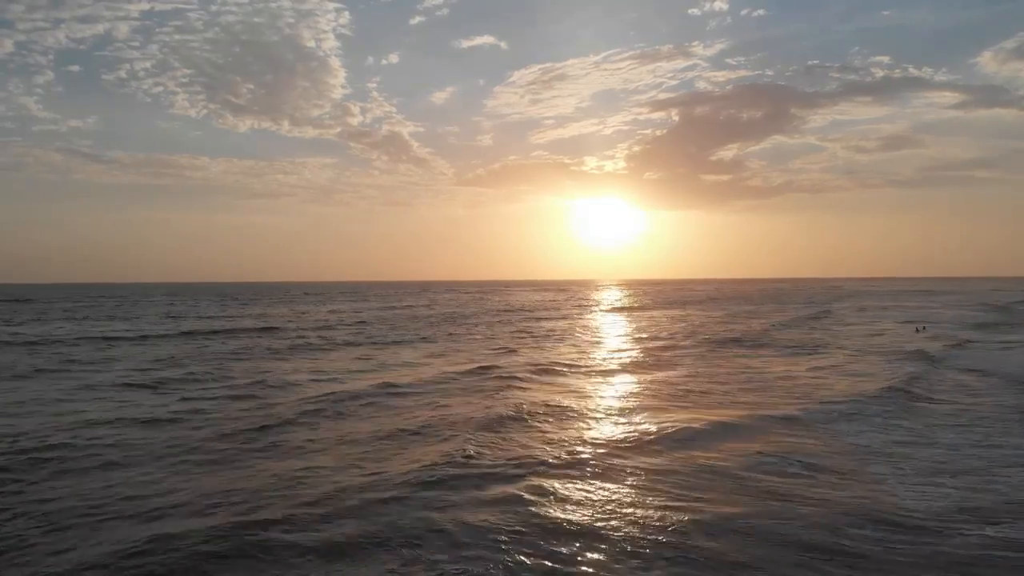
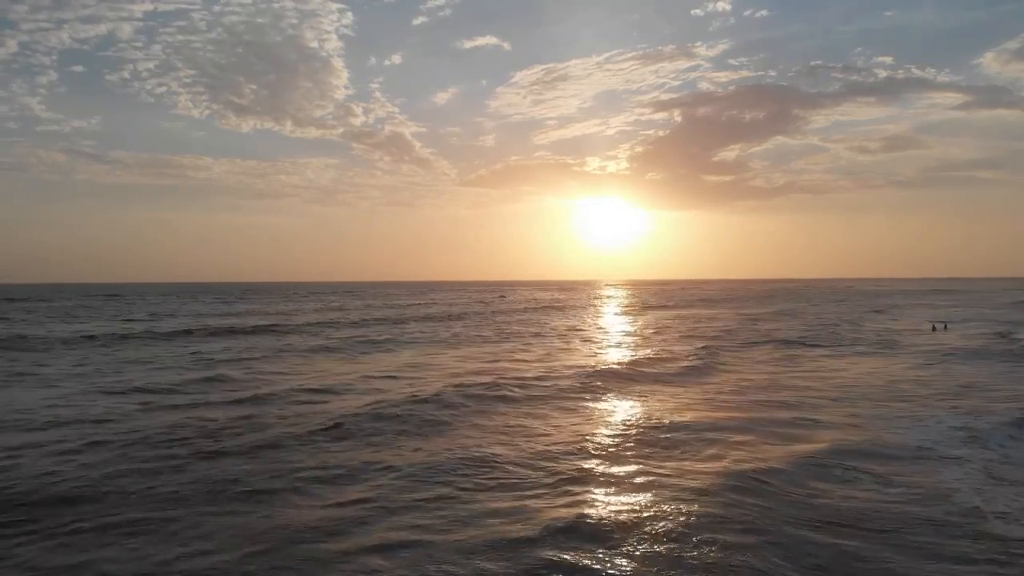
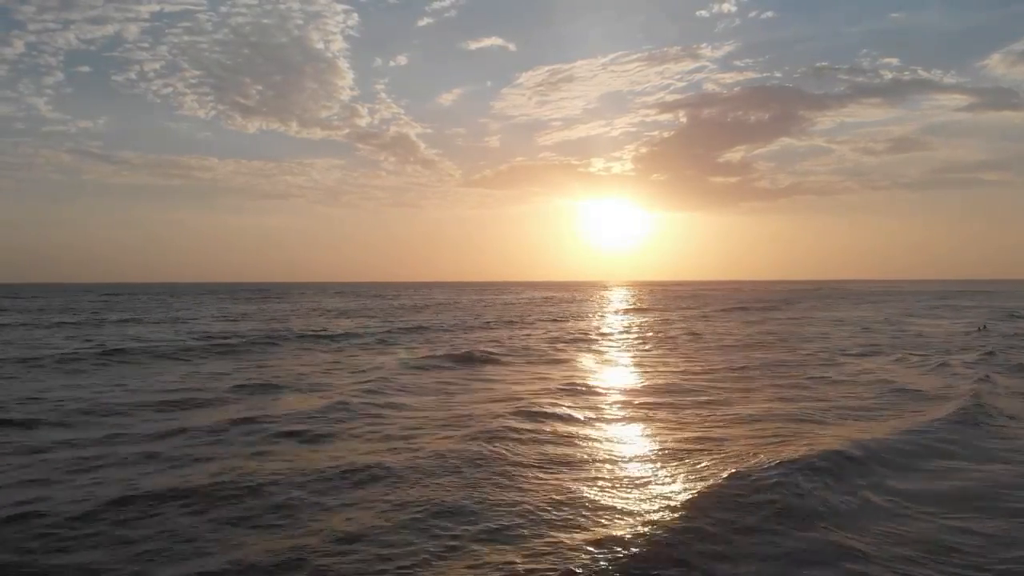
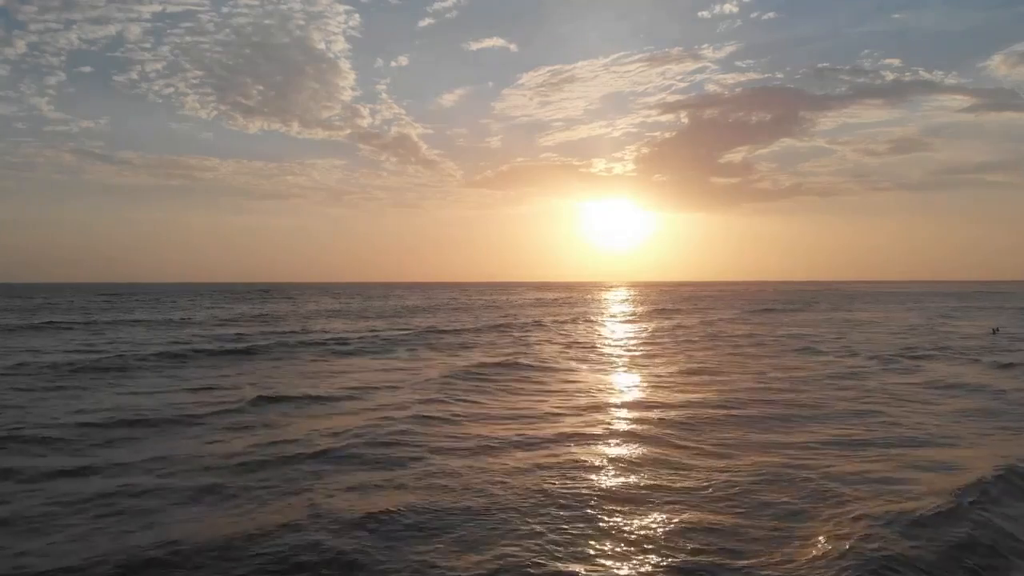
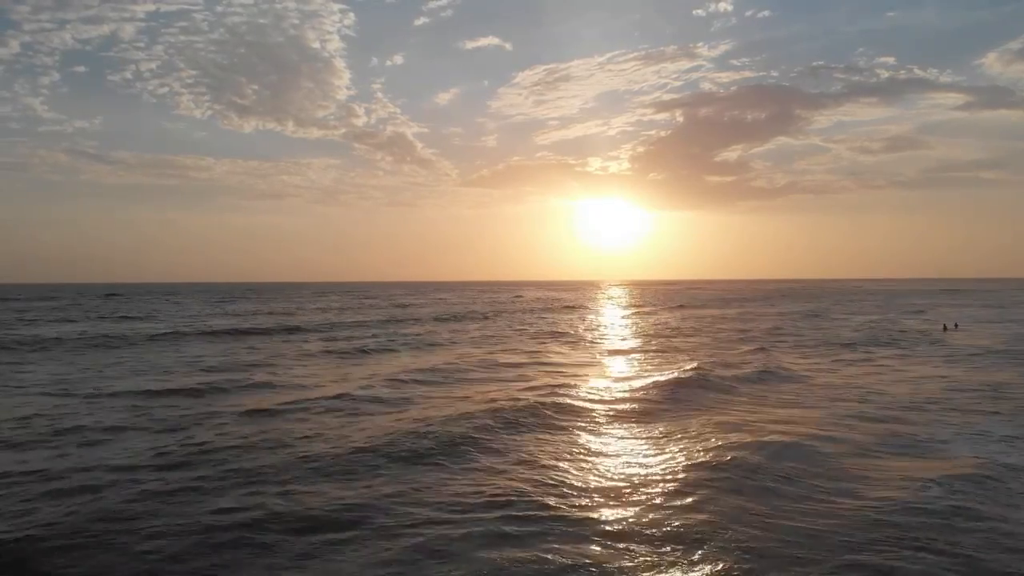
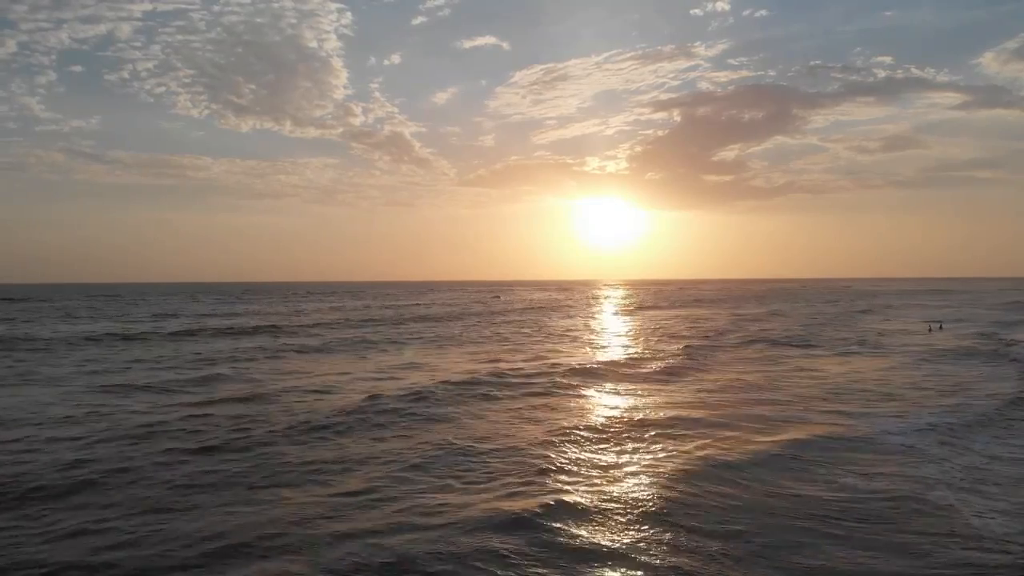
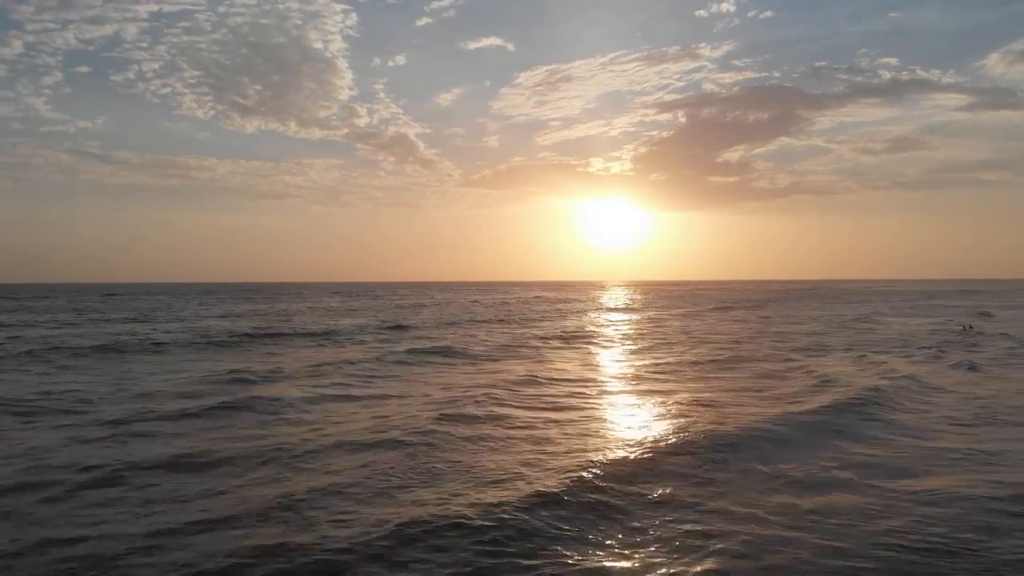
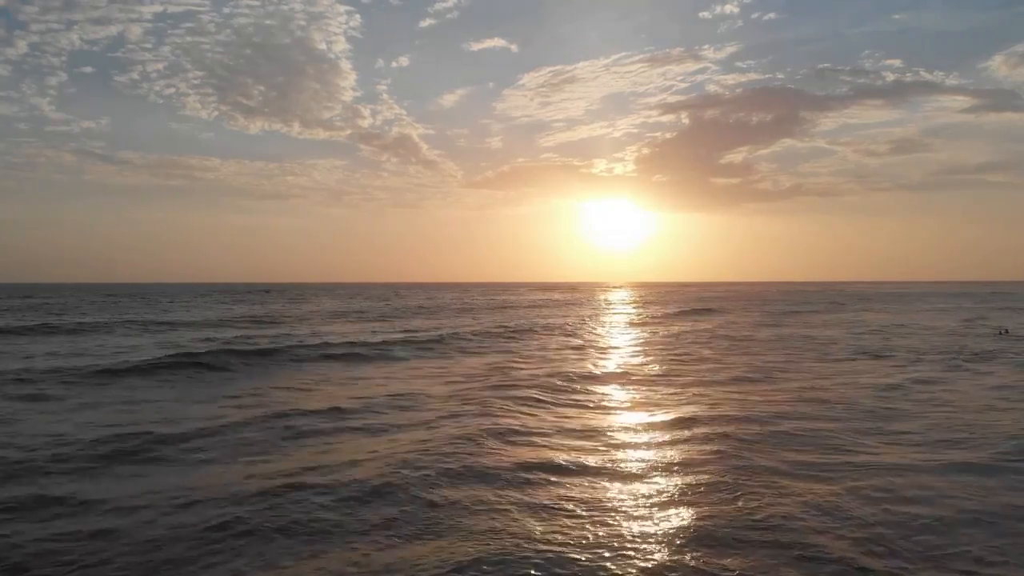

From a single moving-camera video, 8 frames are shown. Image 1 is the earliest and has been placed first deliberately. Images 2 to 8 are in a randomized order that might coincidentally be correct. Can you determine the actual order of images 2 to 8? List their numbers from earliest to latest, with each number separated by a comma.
6, 2, 5, 7, 3, 4, 8
